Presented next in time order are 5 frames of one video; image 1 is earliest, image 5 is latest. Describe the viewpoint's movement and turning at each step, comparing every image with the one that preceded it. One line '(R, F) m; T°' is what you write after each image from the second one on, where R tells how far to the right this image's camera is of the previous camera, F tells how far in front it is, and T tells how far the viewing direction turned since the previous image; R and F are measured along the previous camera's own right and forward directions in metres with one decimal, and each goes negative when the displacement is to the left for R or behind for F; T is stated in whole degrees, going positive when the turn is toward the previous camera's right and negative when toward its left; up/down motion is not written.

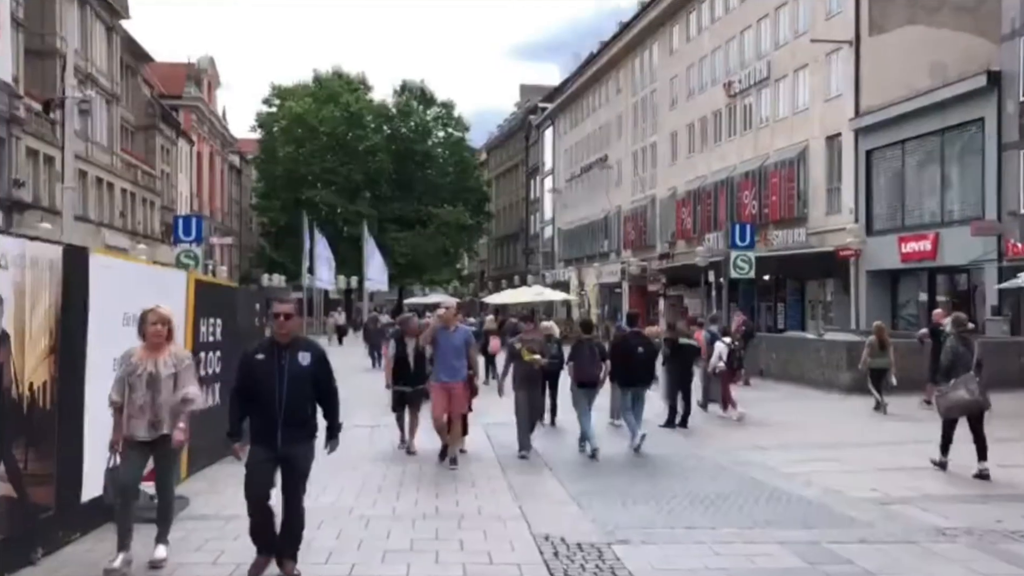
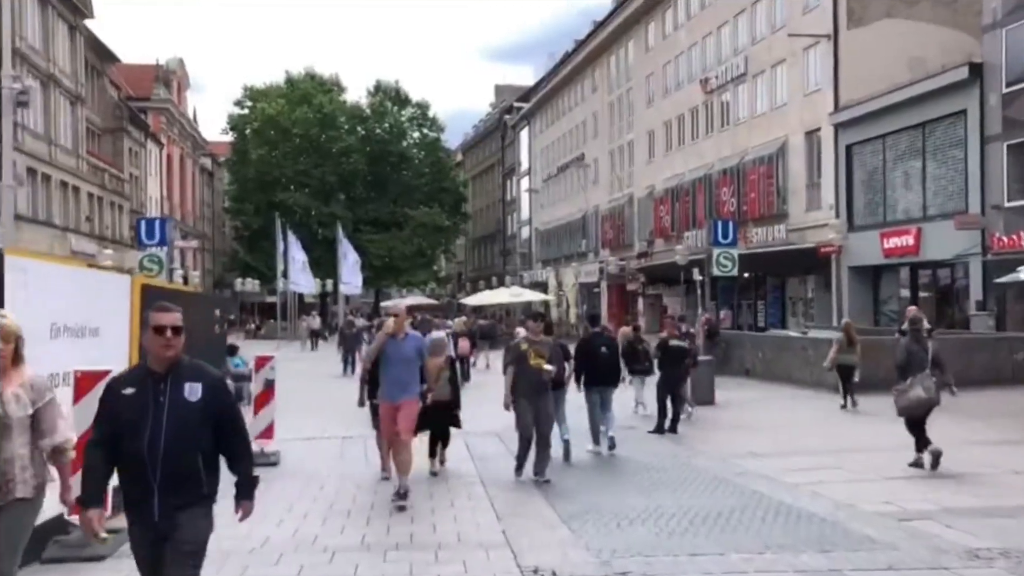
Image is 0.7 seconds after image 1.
(0.0, +0.8) m; +1°
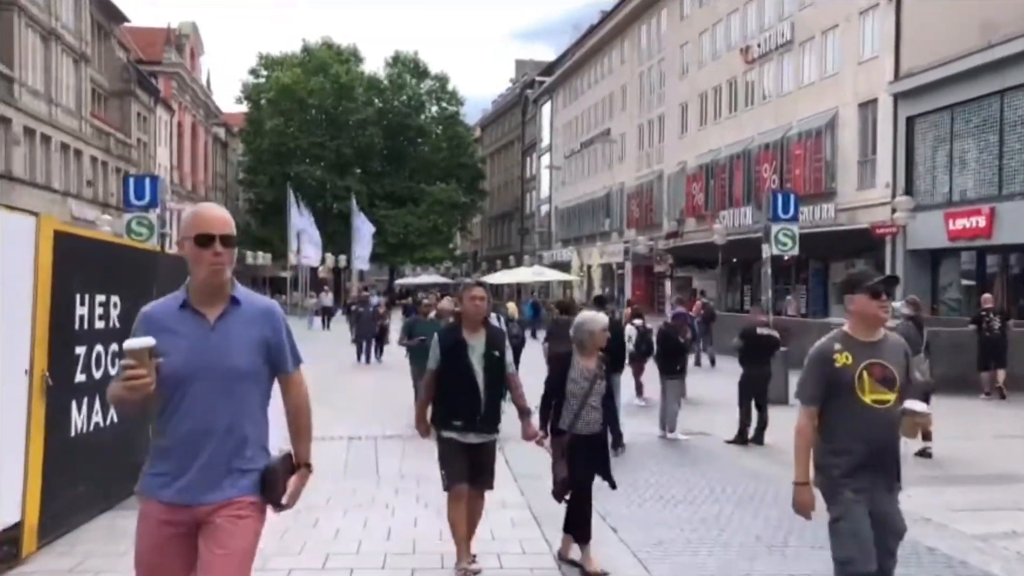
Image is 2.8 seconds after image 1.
(-0.4, +2.8) m; -1°
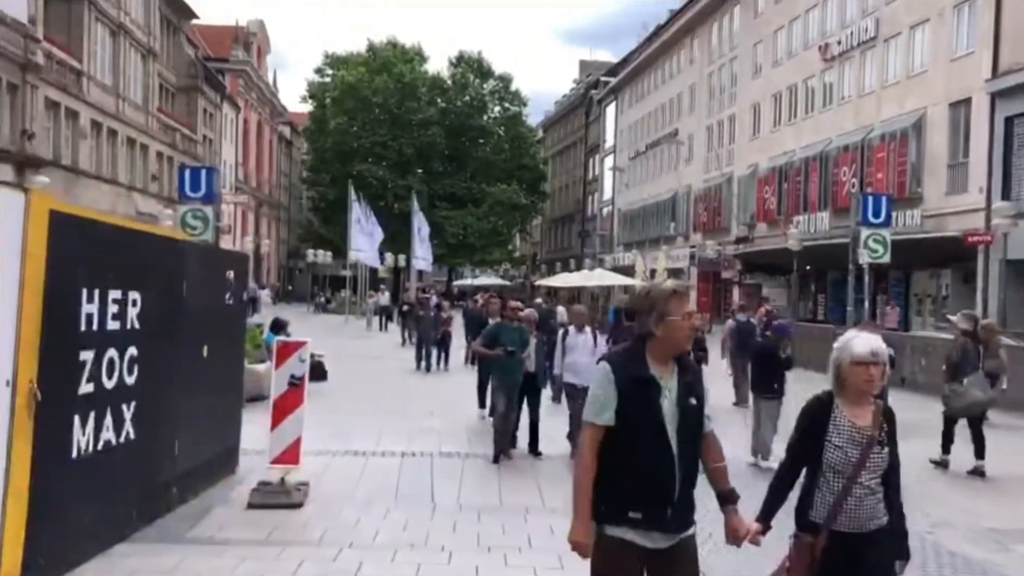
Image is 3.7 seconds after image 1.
(-0.2, +1.4) m; -3°
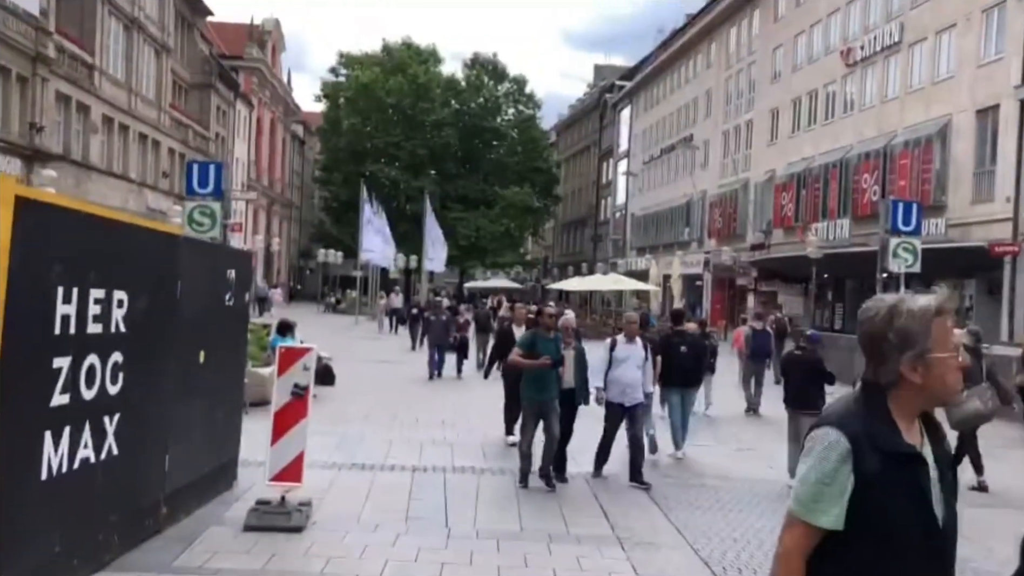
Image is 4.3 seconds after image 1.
(-0.1, +0.7) m; -1°
